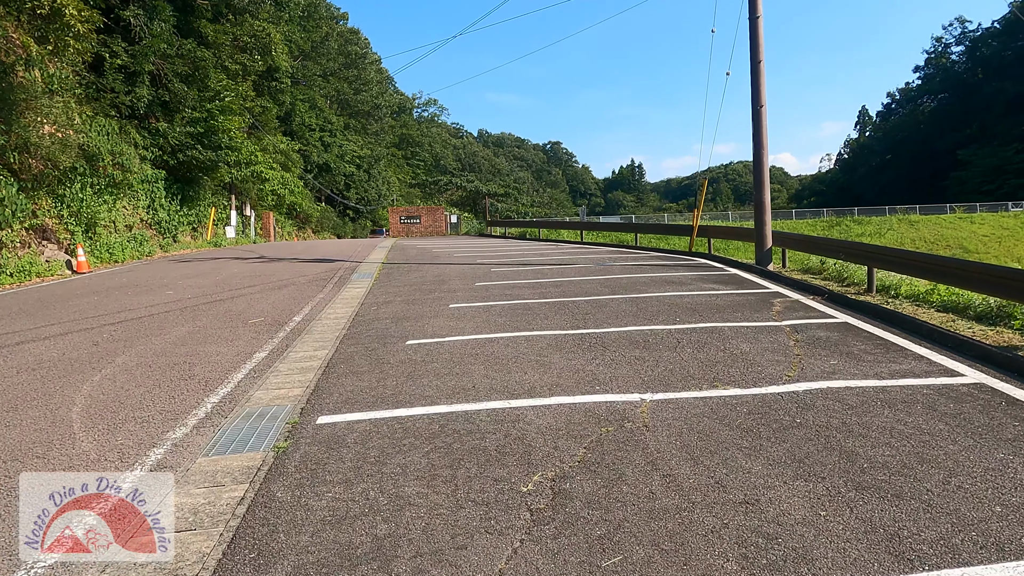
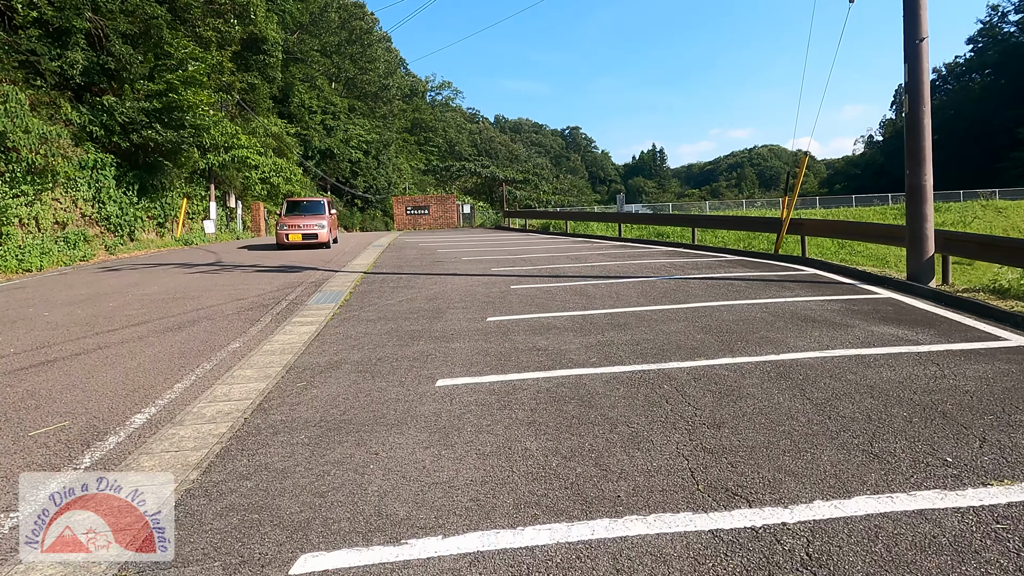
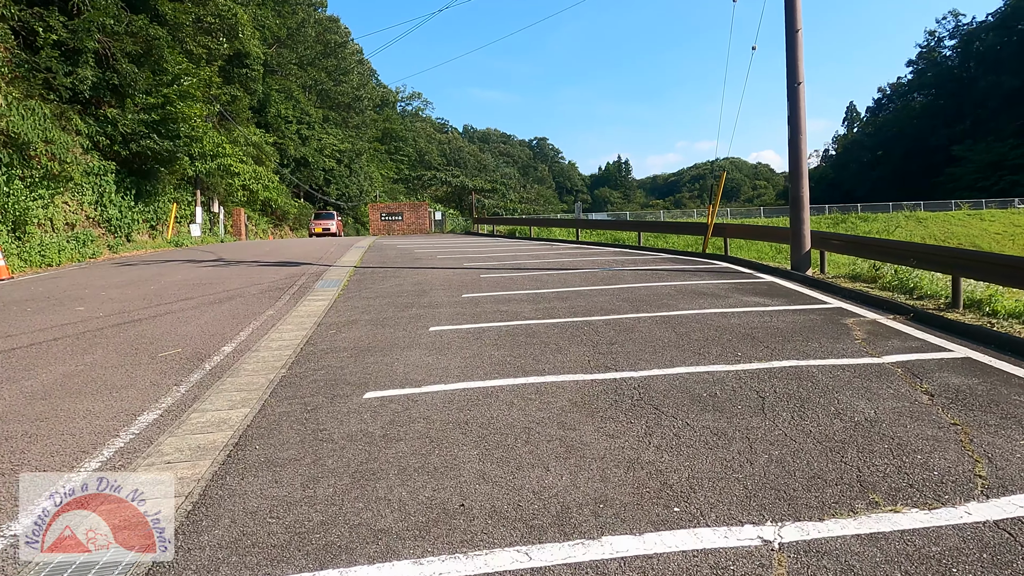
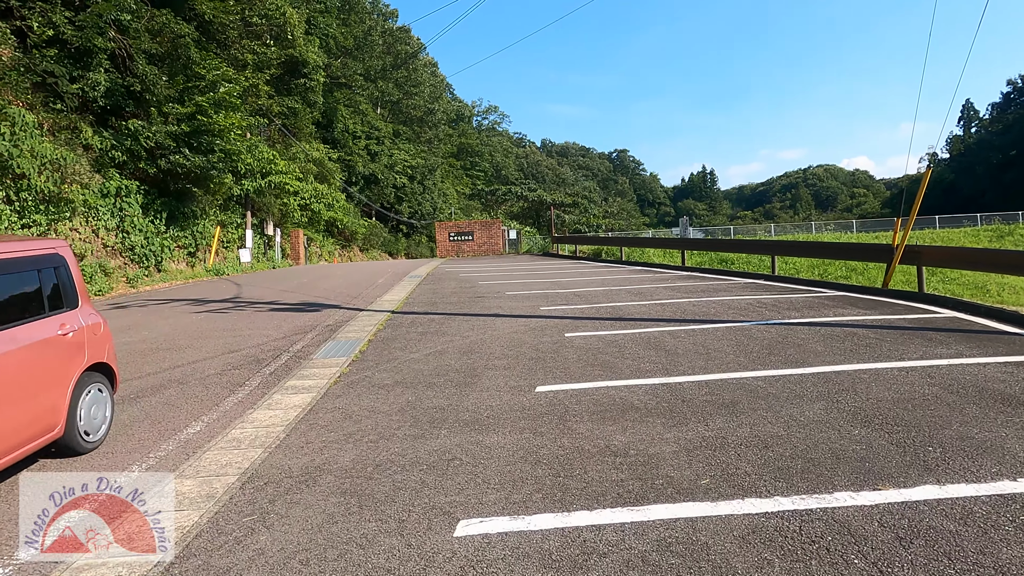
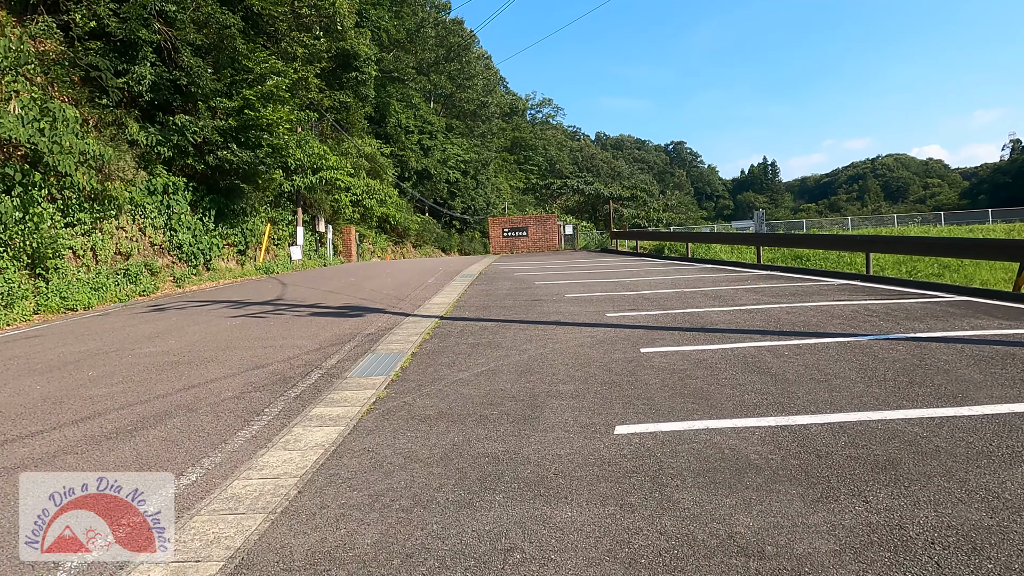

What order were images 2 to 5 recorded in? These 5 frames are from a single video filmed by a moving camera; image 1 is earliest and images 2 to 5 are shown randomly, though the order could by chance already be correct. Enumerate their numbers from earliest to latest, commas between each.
3, 2, 4, 5
